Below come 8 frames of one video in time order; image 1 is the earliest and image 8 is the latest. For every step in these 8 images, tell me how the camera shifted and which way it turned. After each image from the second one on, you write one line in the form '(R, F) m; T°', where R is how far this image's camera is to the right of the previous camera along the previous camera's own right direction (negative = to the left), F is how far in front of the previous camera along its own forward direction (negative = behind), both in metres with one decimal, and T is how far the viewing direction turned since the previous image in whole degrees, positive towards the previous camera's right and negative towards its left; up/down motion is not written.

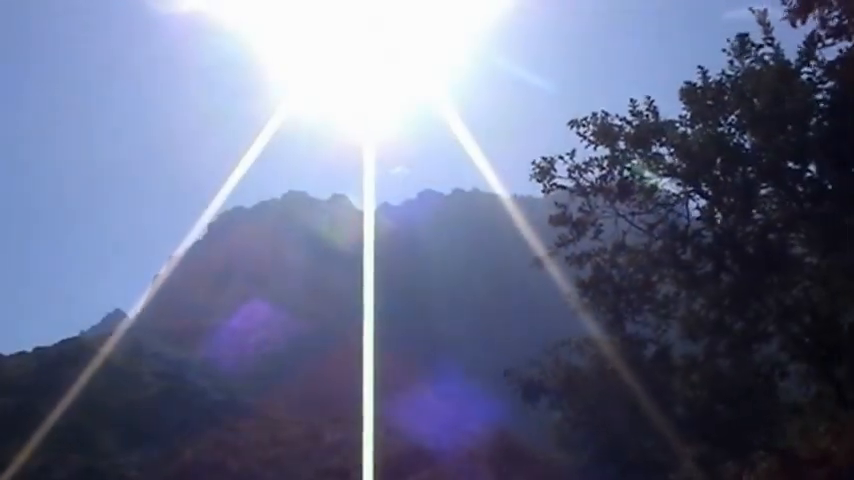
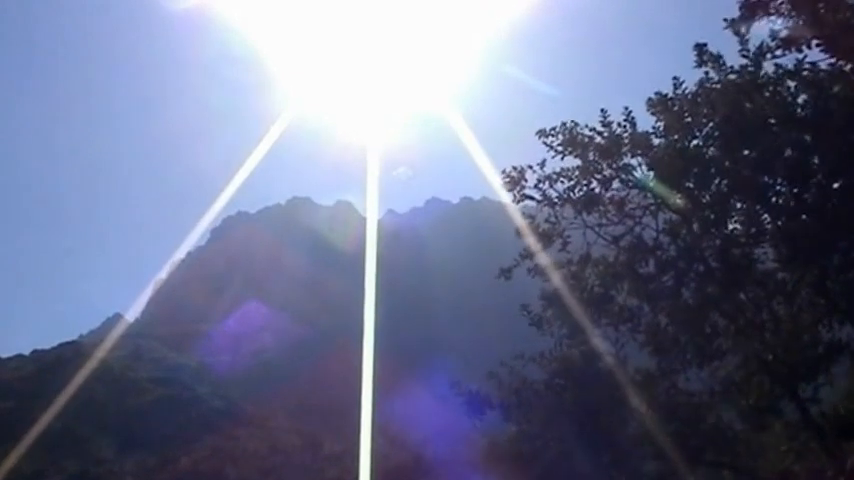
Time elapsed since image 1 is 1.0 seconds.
(+1.1, +0.3) m; -2°
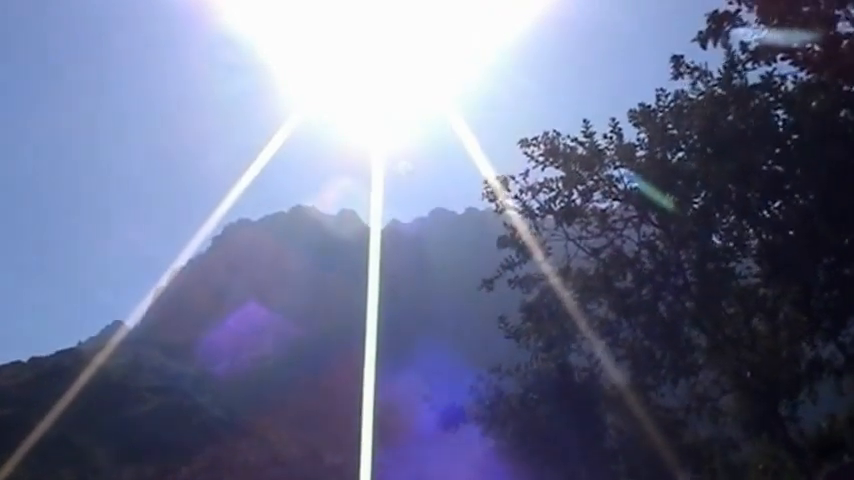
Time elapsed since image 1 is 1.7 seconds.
(+0.7, +0.2) m; -1°
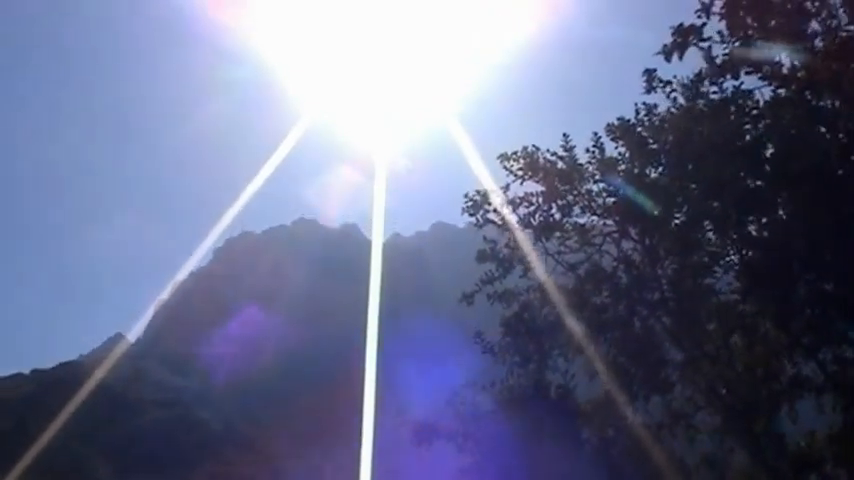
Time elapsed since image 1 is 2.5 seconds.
(+0.6, +0.1) m; -1°
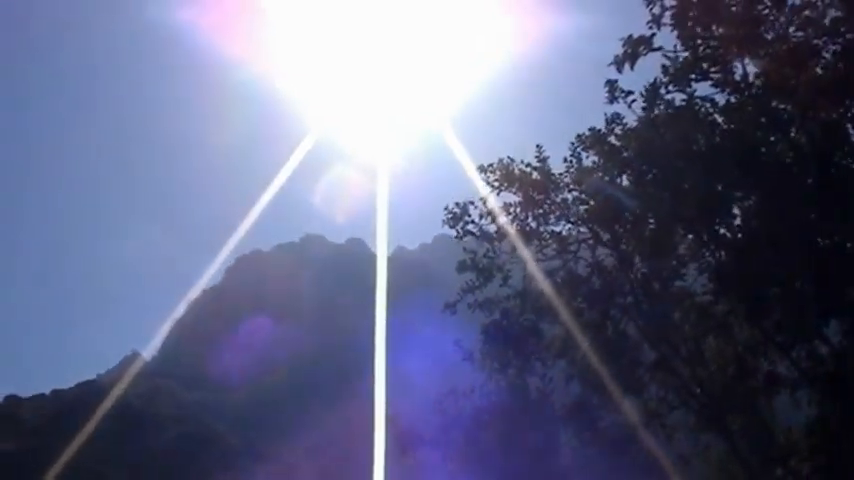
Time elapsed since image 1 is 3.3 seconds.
(+0.7, -0.6) m; -1°
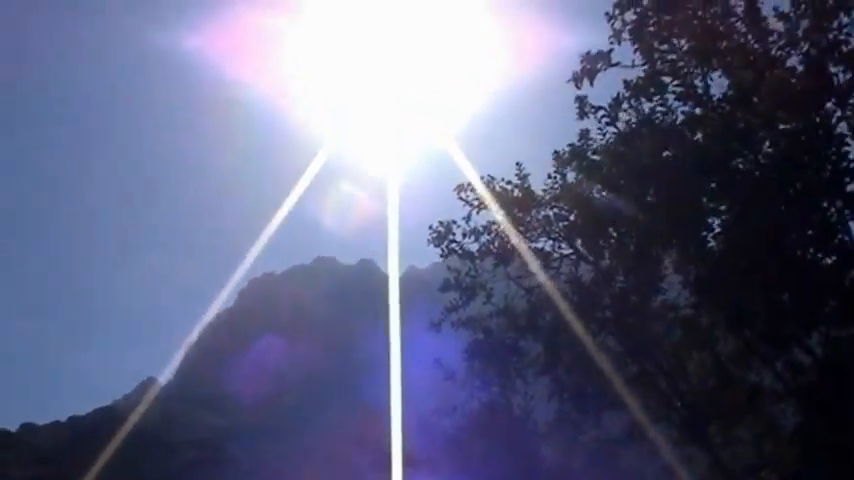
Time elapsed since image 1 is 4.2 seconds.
(+0.8, -0.1) m; -2°
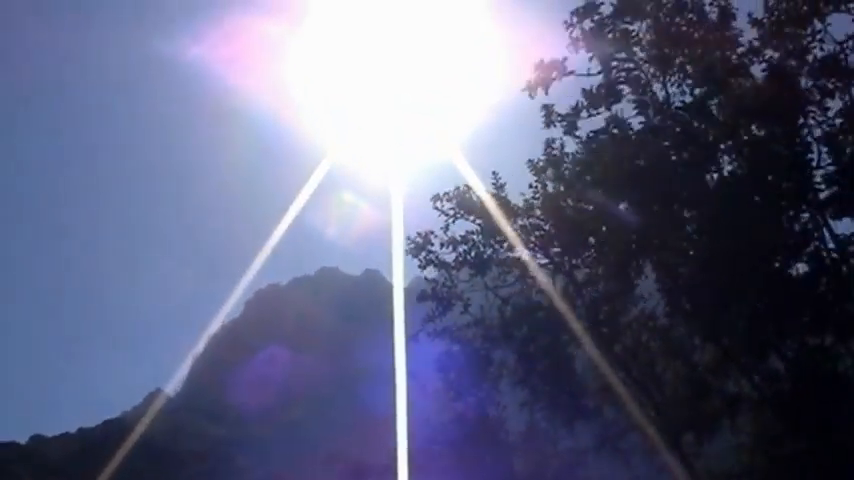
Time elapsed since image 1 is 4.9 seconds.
(+0.8, +0.1) m; -1°
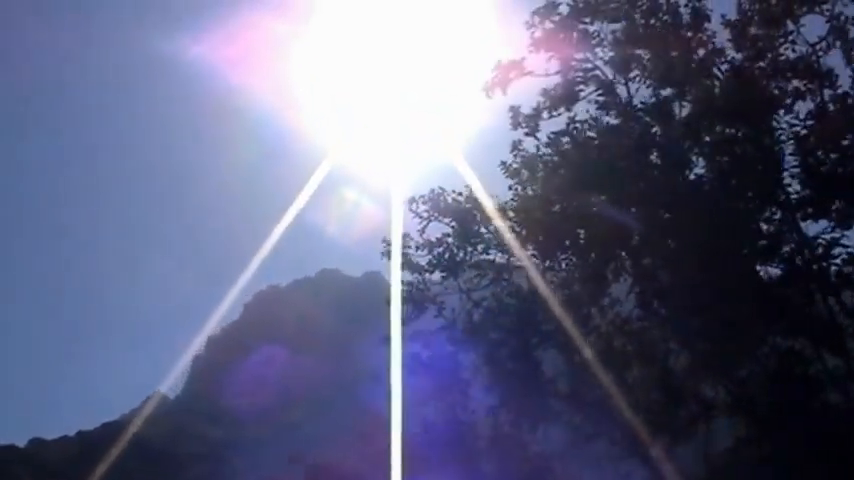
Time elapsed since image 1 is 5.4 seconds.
(+0.7, +0.1) m; -1°
